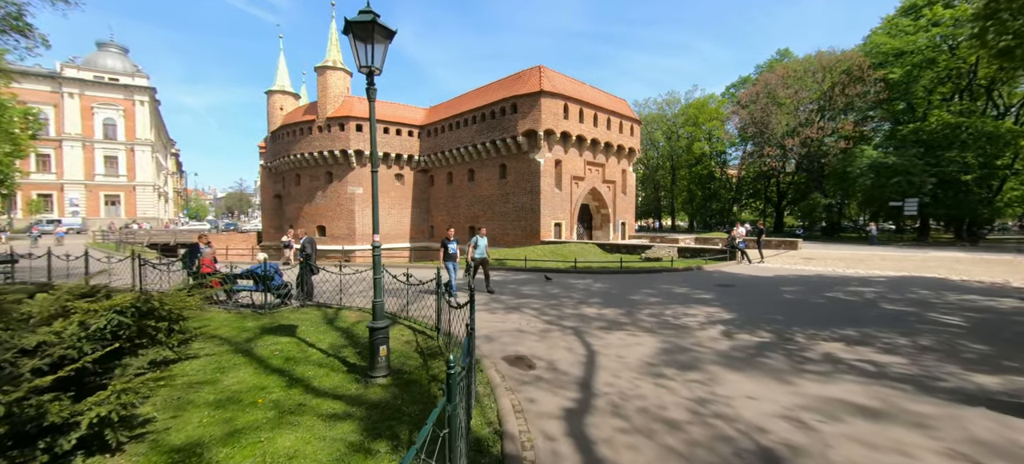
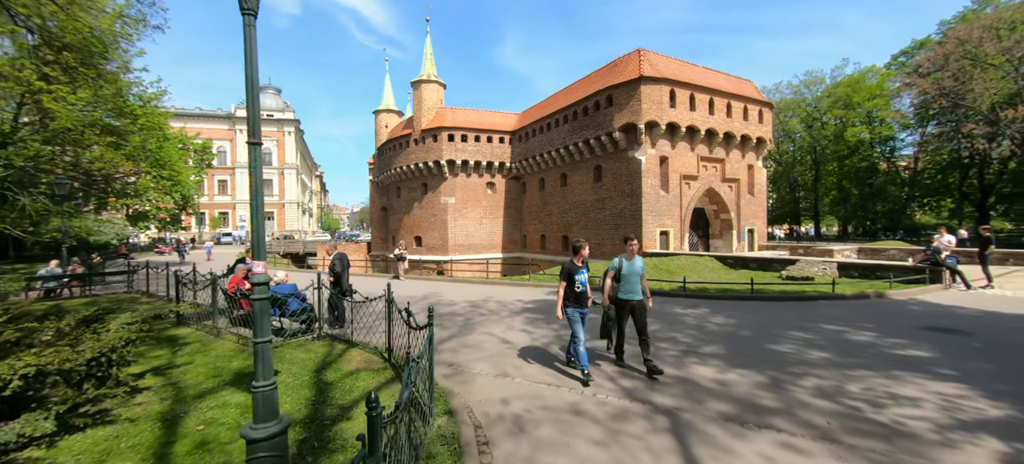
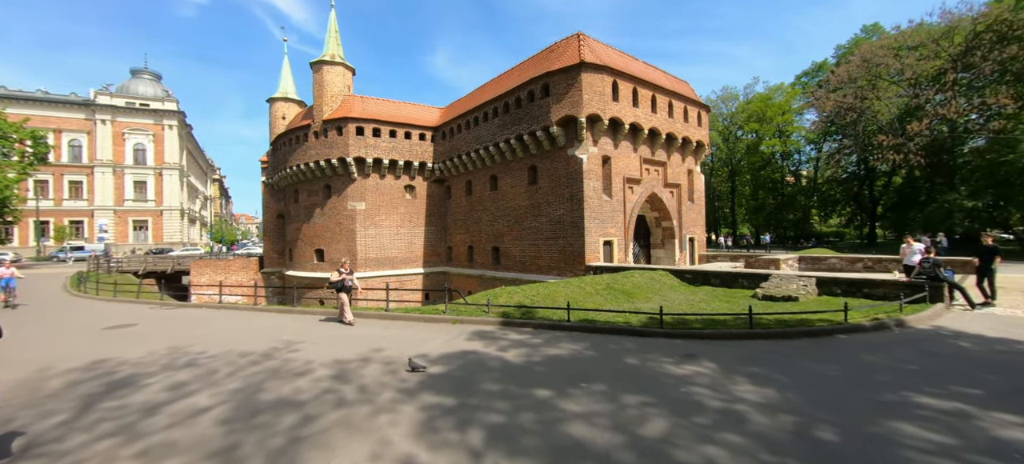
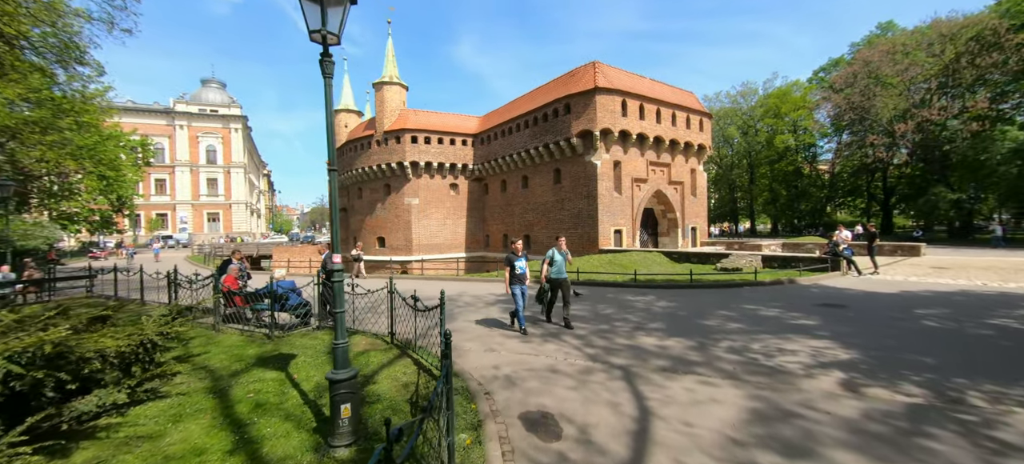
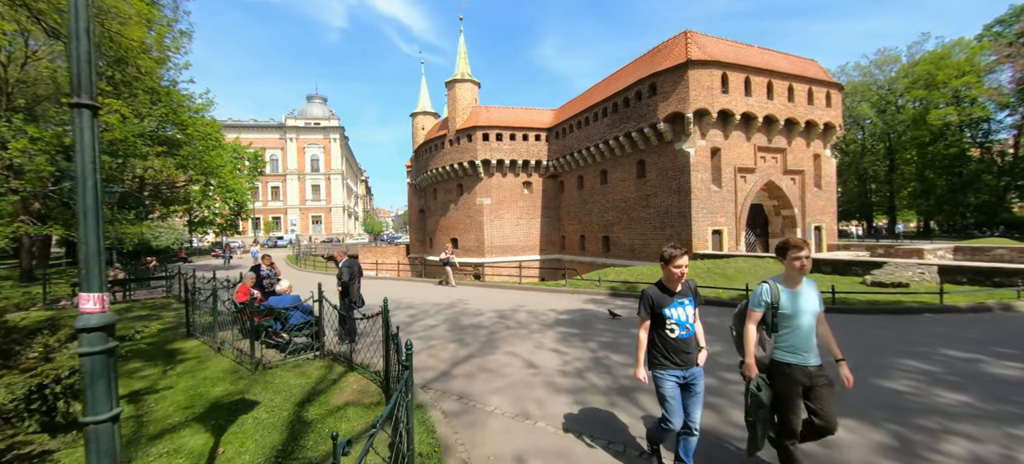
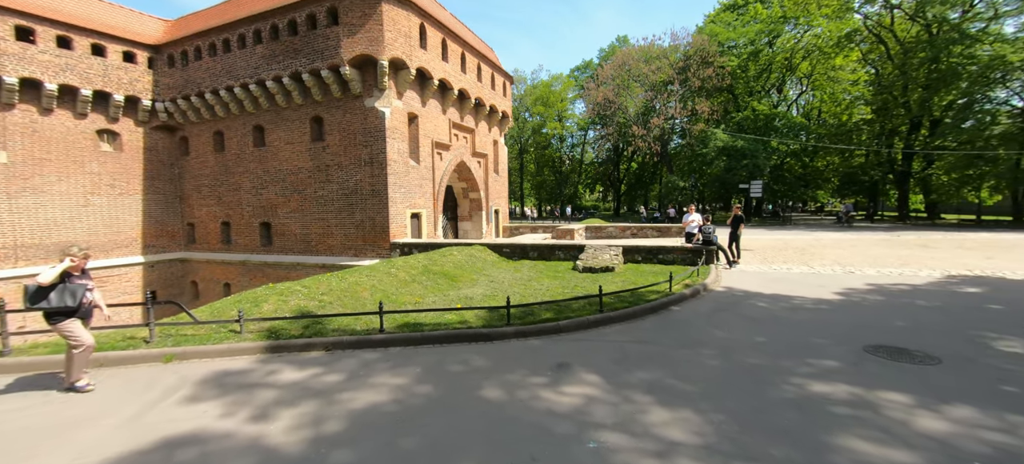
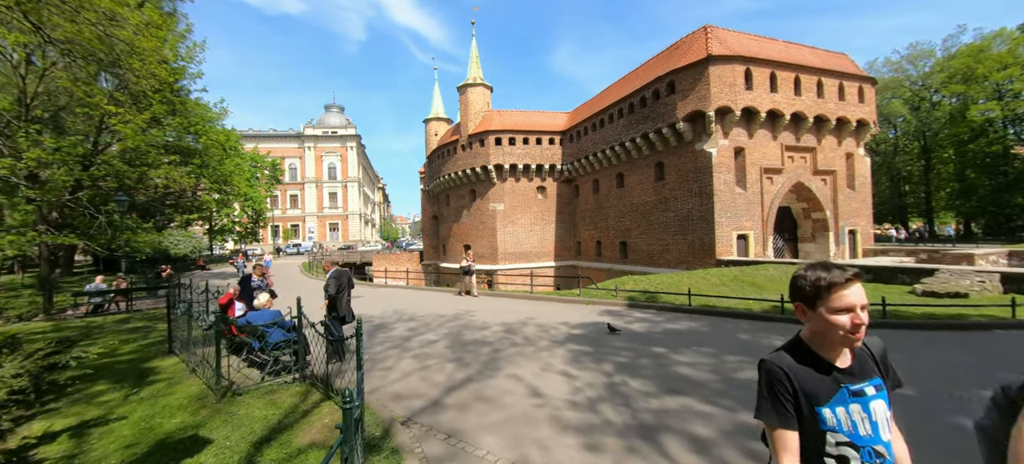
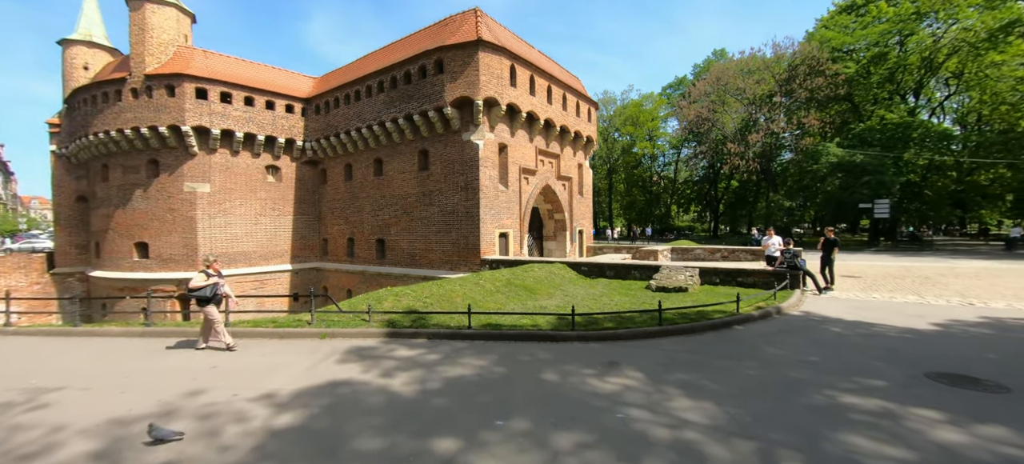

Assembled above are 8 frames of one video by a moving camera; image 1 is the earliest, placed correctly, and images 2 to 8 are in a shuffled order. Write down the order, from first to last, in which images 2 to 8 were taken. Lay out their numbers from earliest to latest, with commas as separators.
4, 2, 5, 7, 3, 8, 6
